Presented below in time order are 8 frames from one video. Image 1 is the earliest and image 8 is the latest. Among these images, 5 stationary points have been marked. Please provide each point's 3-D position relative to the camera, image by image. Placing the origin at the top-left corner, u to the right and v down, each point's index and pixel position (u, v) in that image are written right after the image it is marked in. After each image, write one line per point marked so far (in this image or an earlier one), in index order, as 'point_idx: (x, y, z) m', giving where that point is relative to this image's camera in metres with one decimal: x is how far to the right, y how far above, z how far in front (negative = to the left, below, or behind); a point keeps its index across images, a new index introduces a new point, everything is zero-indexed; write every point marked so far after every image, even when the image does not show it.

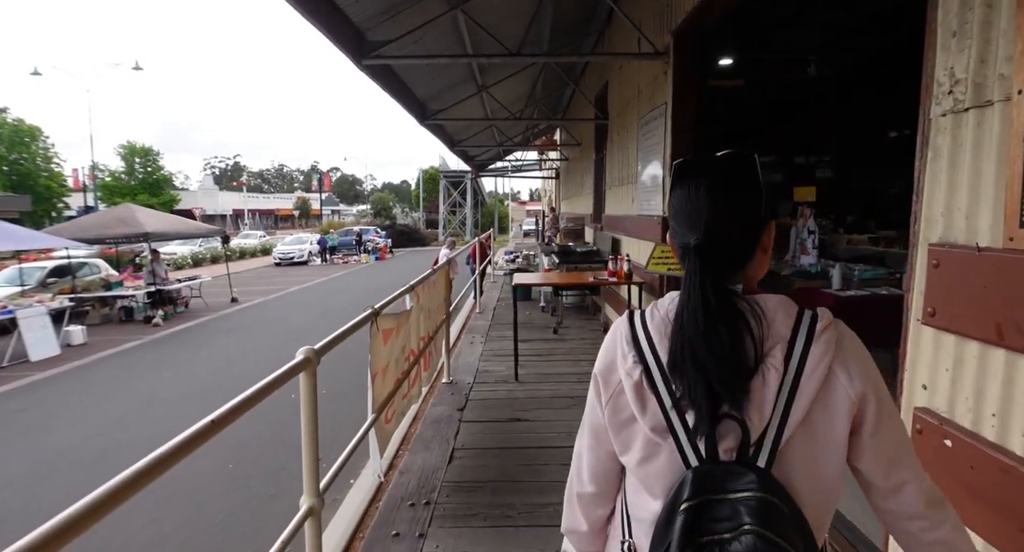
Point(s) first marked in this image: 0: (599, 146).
0: (+1.4, +2.2, +8.2) m
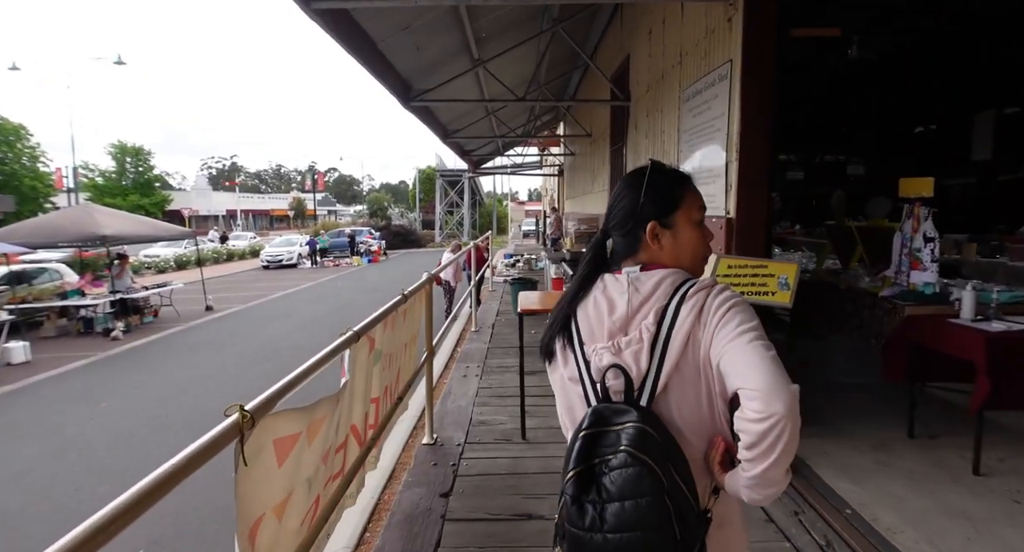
0: (+1.5, +2.0, +7.0) m
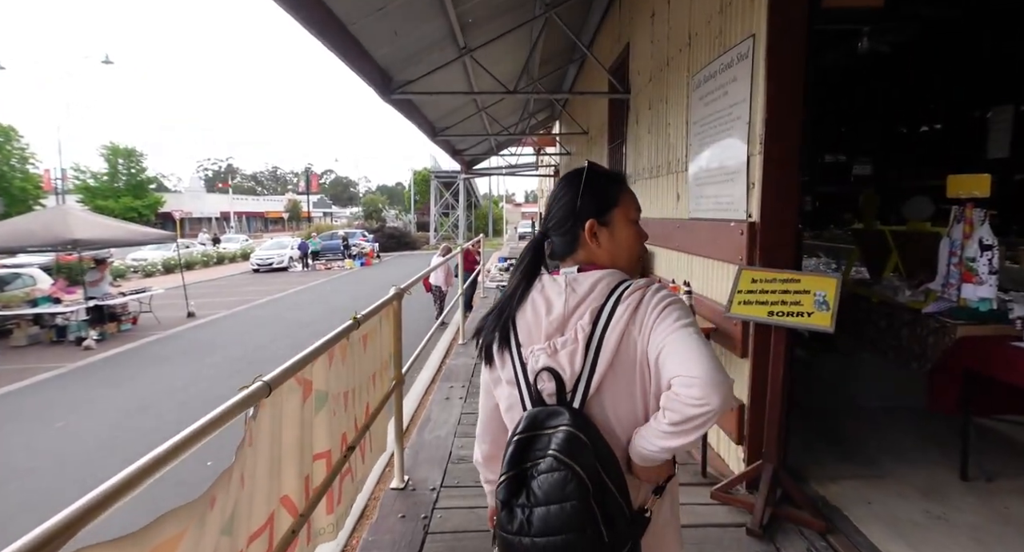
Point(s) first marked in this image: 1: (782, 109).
0: (+1.3, +1.9, +6.5) m
1: (+1.5, +0.9, +2.6) m
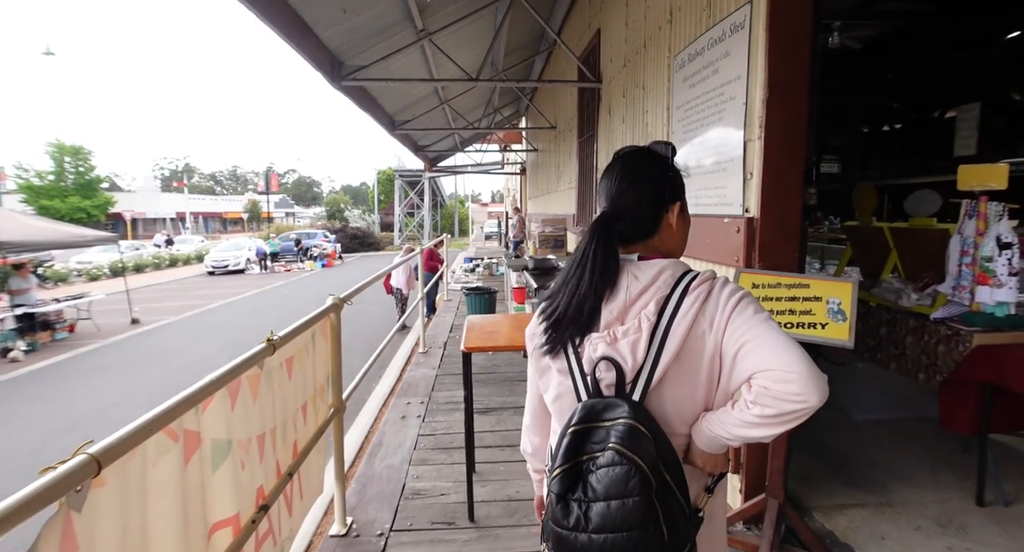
0: (+0.9, +1.9, +6.1) m
1: (+1.3, +0.9, +2.3) m
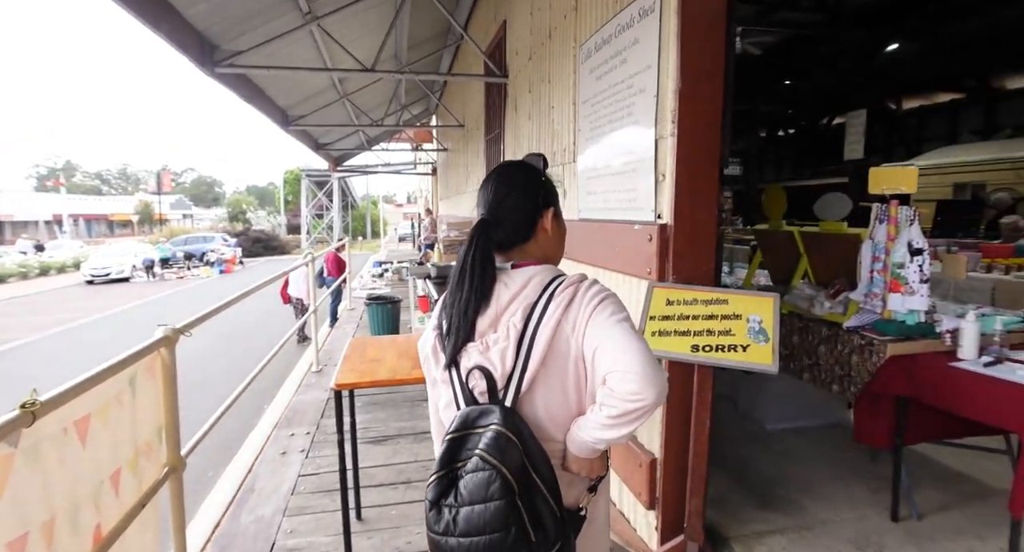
0: (-0.2, +1.8, +5.7) m
1: (+0.8, +0.8, +2.0) m
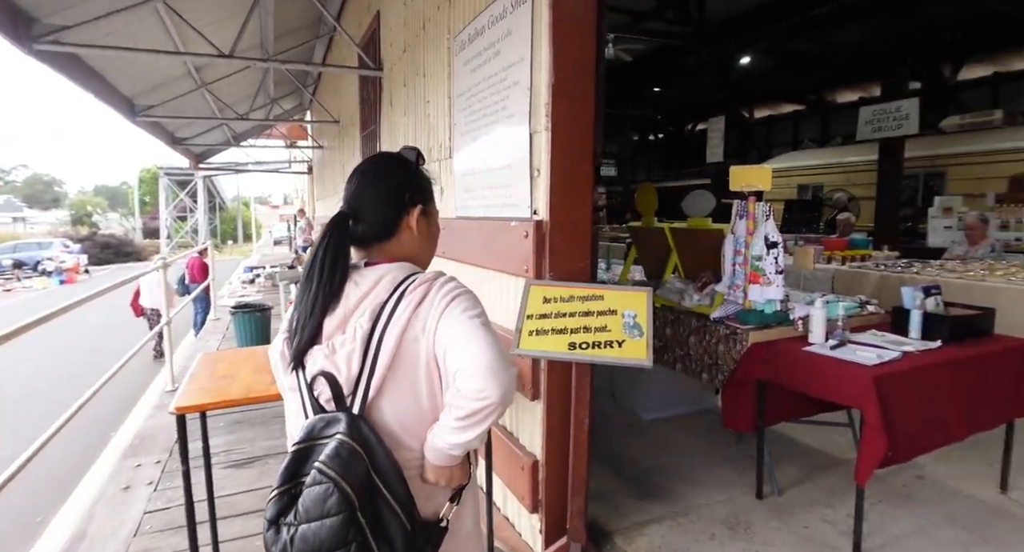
0: (-1.5, +1.8, +5.4) m
1: (+0.2, +0.8, +1.9) m
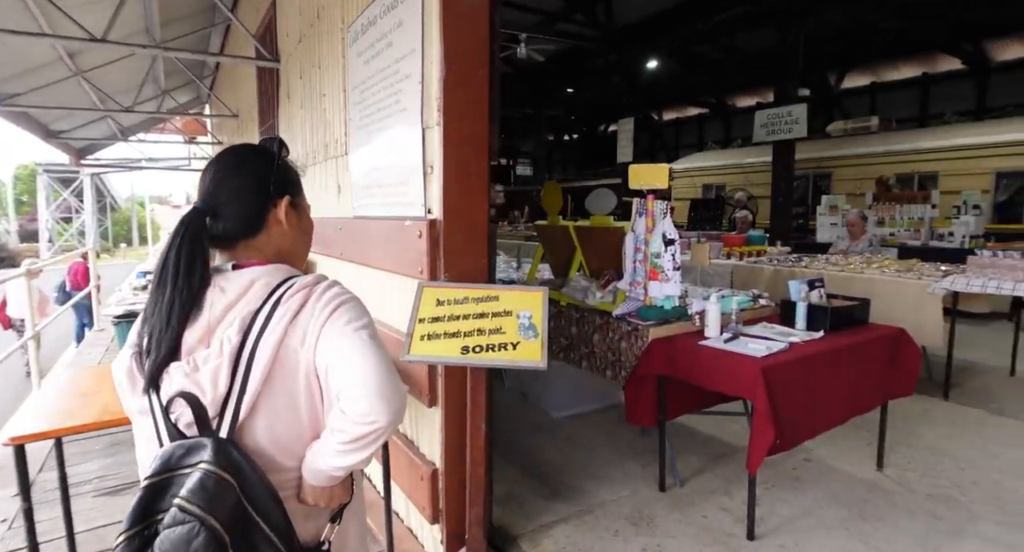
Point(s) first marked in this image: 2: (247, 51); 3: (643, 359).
0: (-2.3, +1.7, +5.1) m
1: (-0.2, +0.8, +1.9) m
2: (-3.1, +2.8, +6.1) m
3: (+0.6, -0.4, +2.3) m
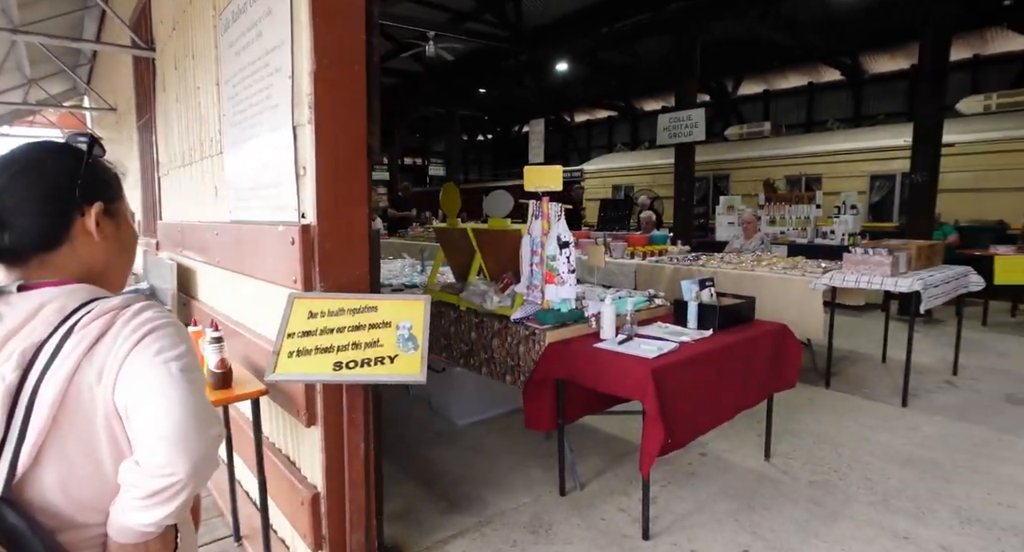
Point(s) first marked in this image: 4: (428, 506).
0: (-3.2, +1.7, +4.7) m
1: (-0.6, +0.8, +1.7) m
2: (-4.0, +2.7, +5.7) m
3: (+0.2, -0.4, +2.3) m
4: (-0.4, -1.1, +2.3) m
